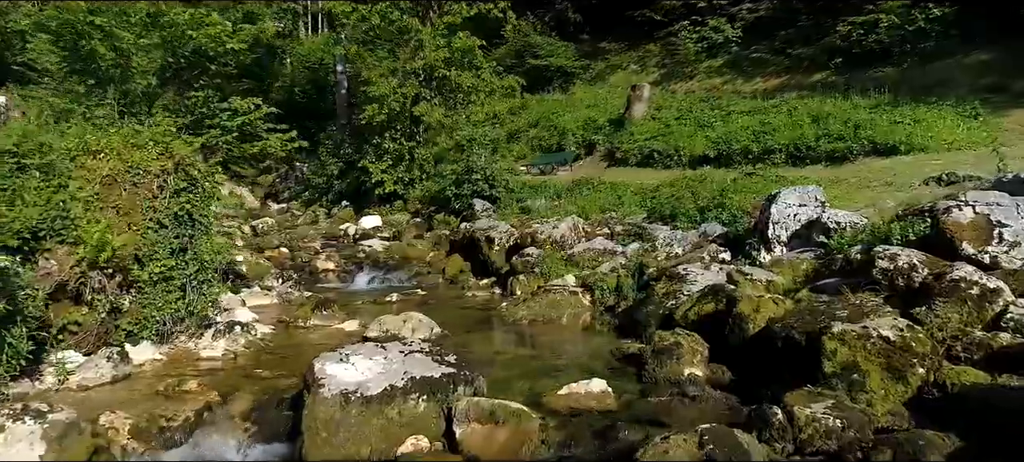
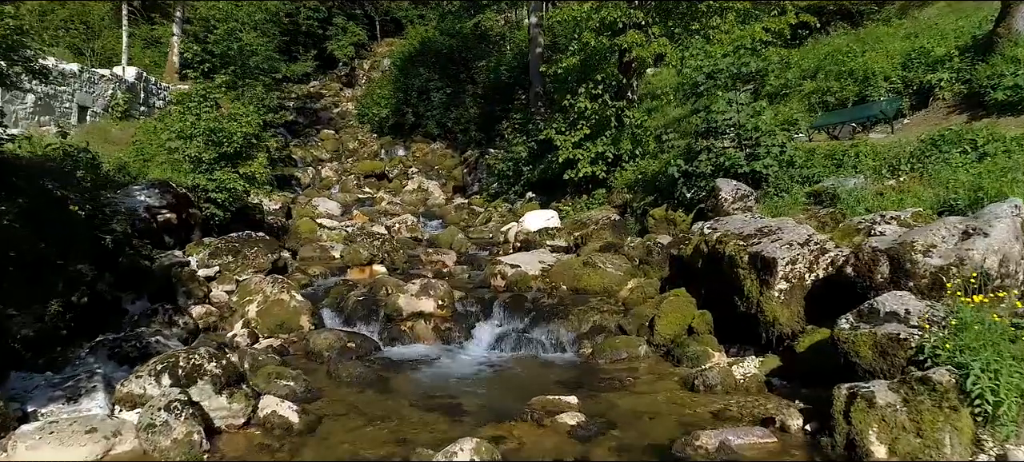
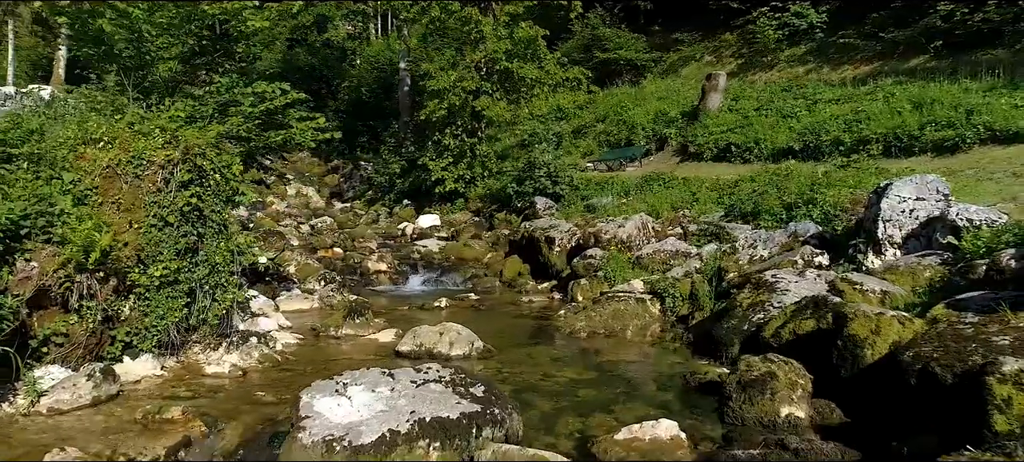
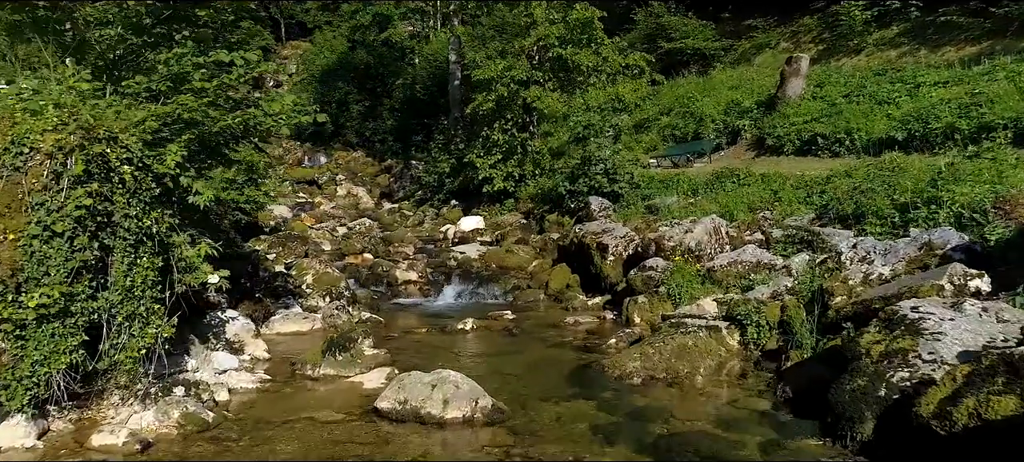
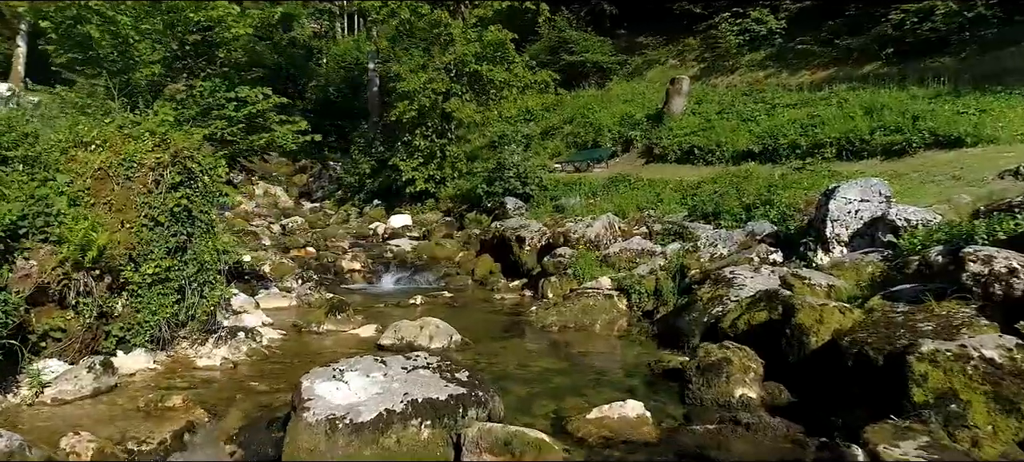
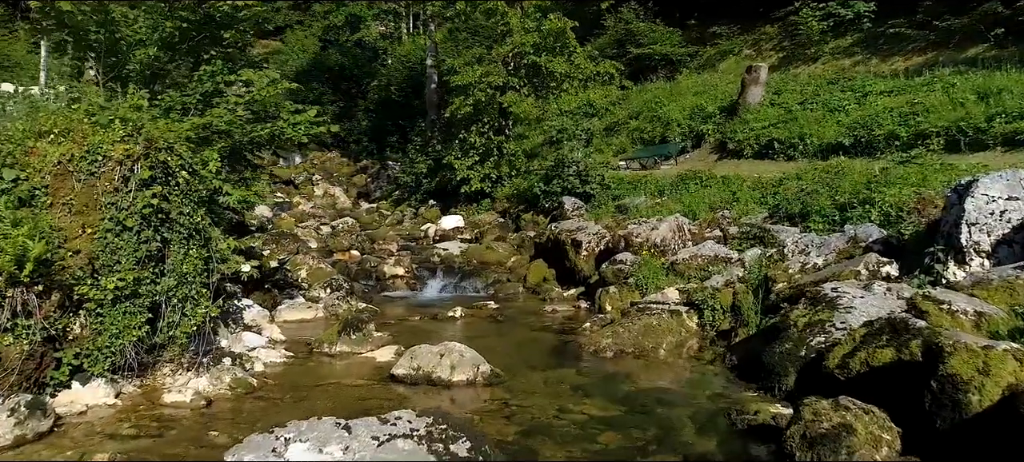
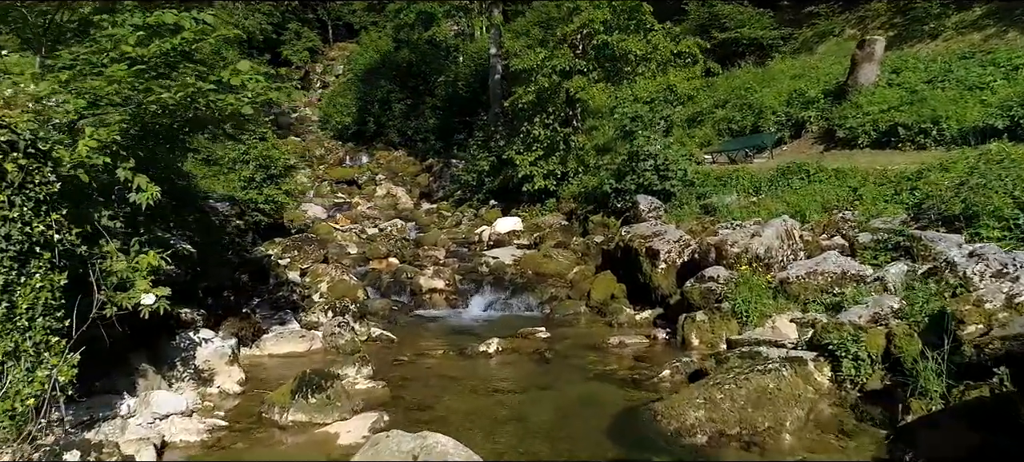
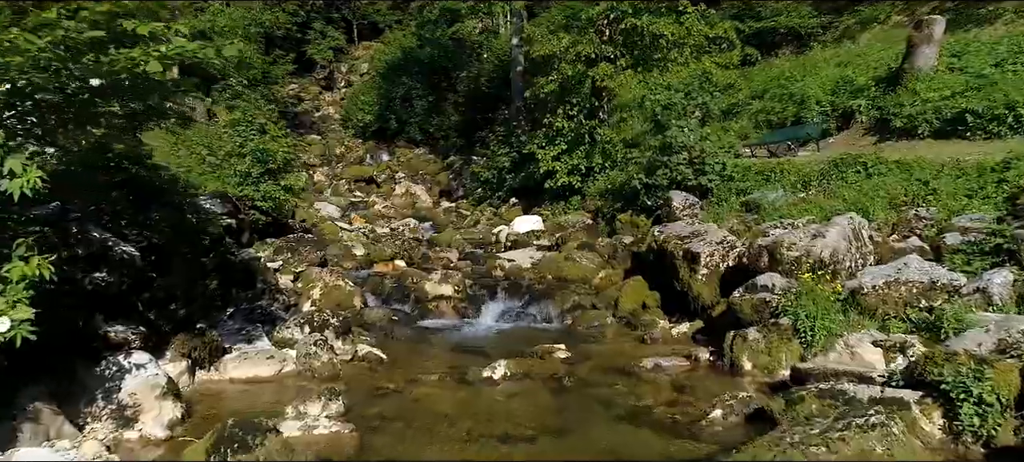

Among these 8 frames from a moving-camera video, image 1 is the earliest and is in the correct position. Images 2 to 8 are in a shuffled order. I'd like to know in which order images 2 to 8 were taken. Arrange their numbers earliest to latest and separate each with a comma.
5, 3, 6, 4, 7, 8, 2
